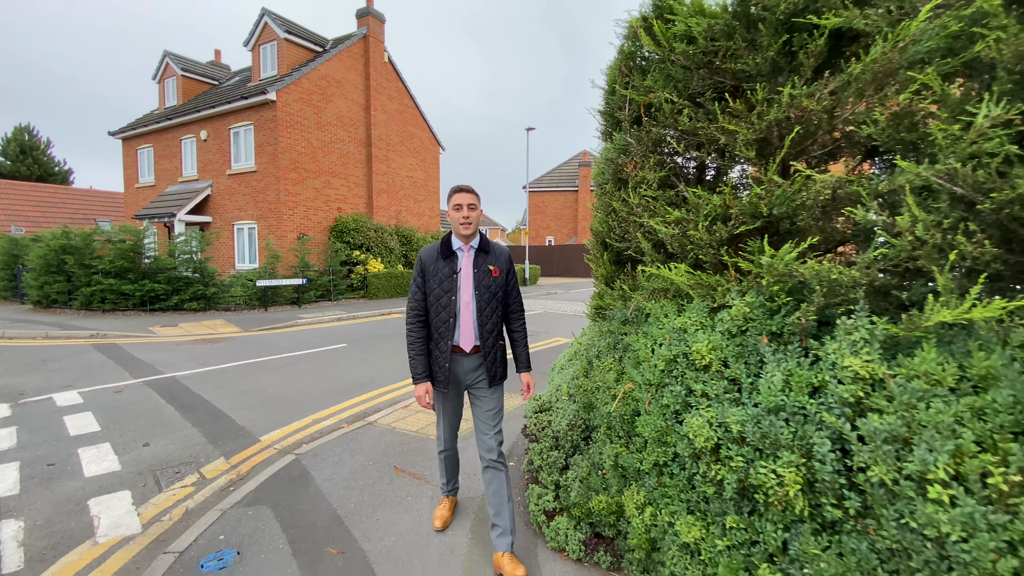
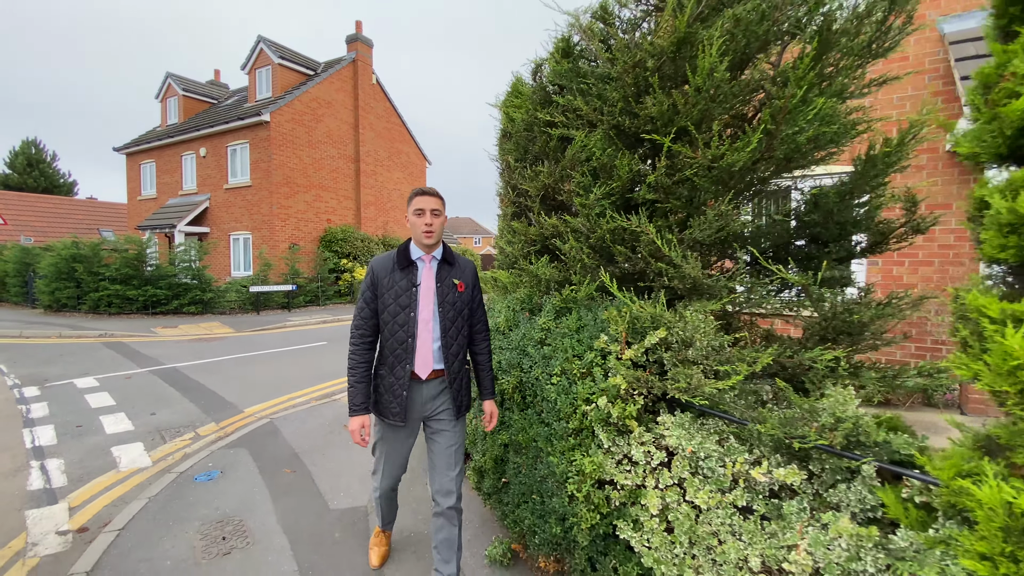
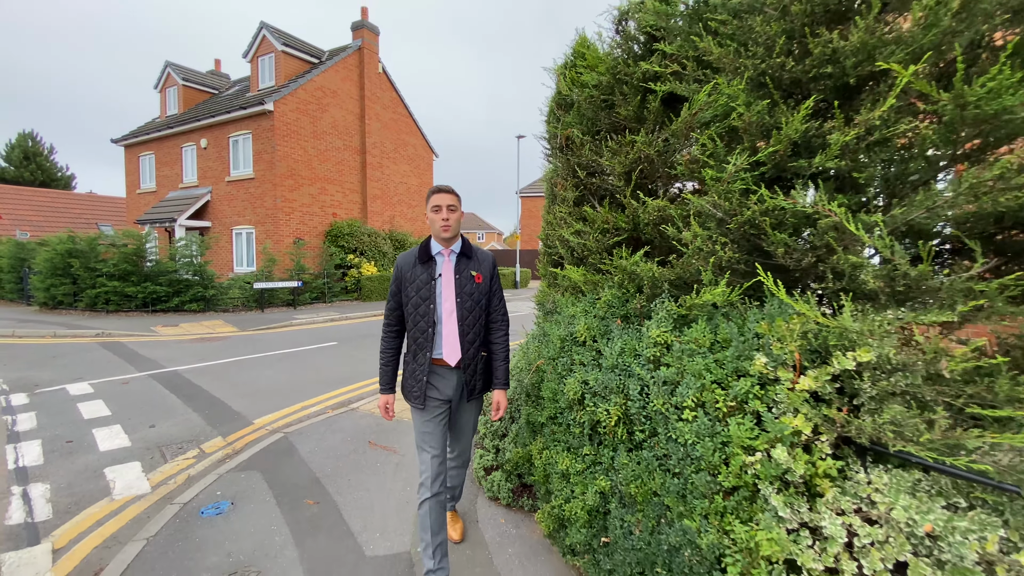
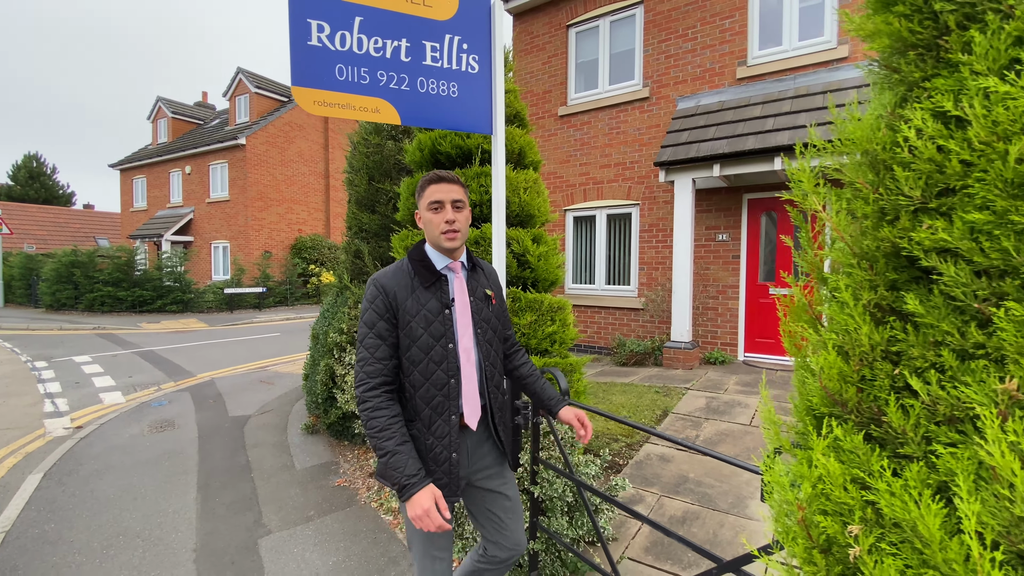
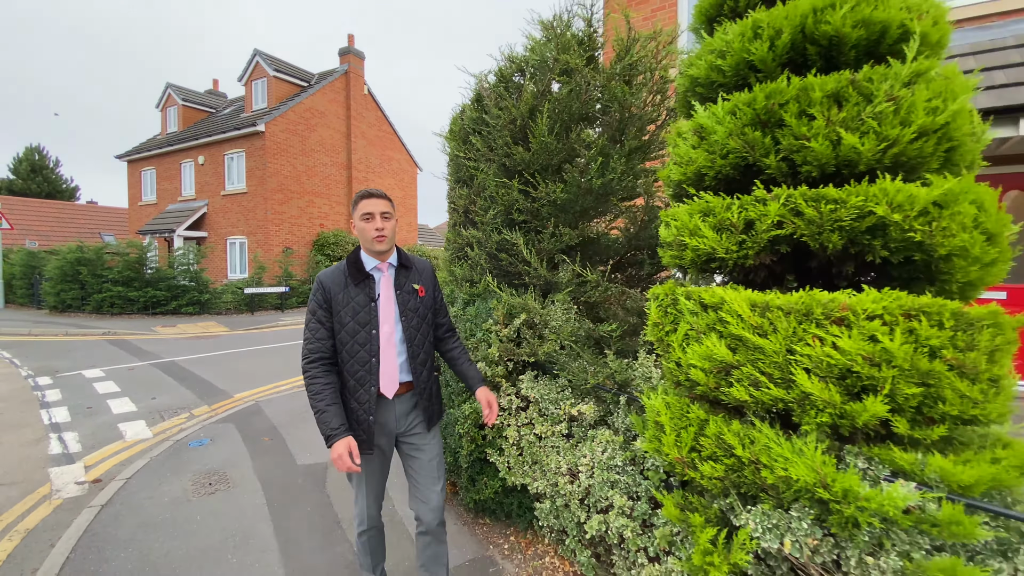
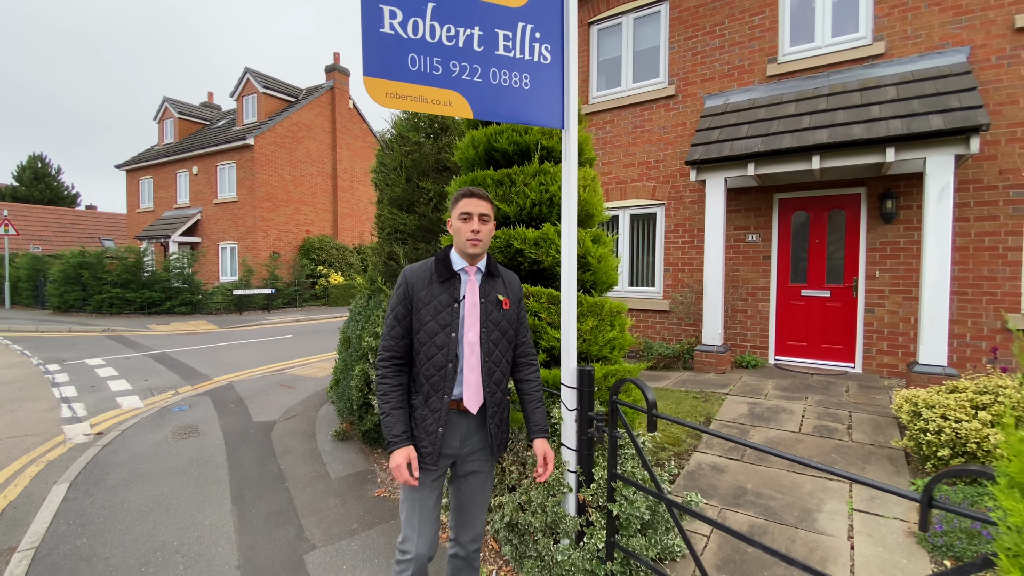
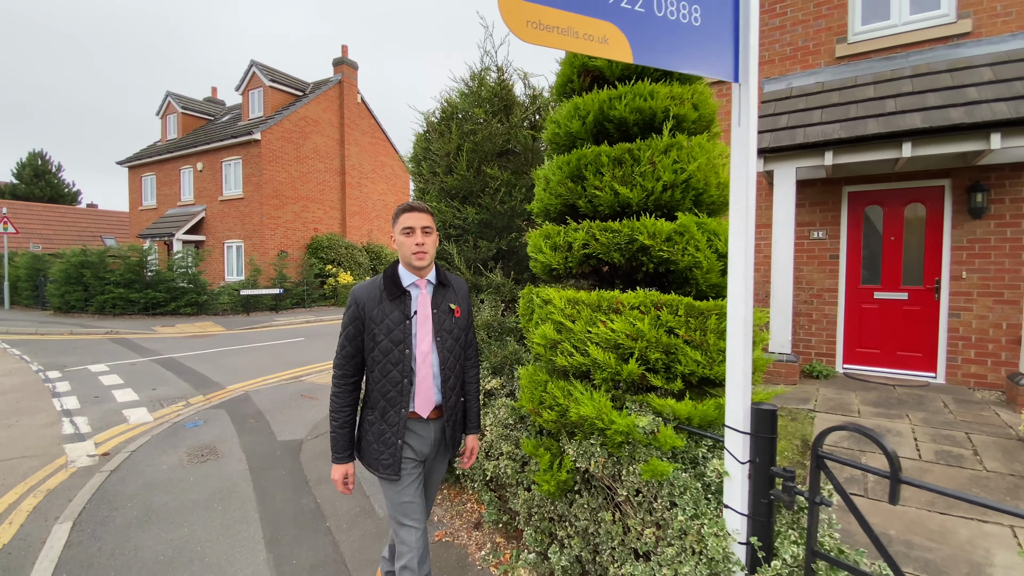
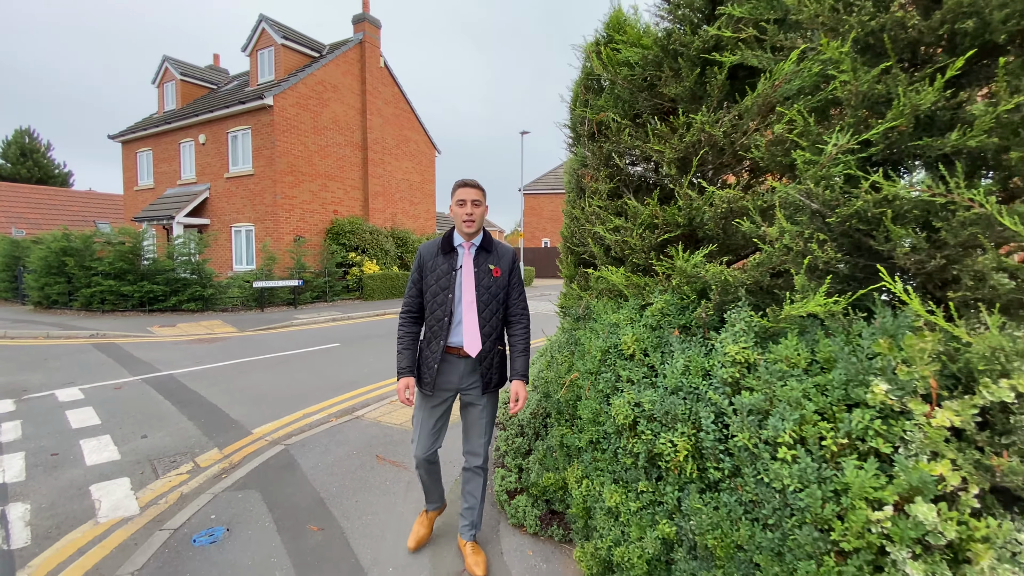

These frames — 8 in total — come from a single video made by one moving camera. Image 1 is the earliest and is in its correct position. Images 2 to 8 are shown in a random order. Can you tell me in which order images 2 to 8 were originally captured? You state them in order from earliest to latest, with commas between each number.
8, 3, 2, 5, 7, 6, 4
